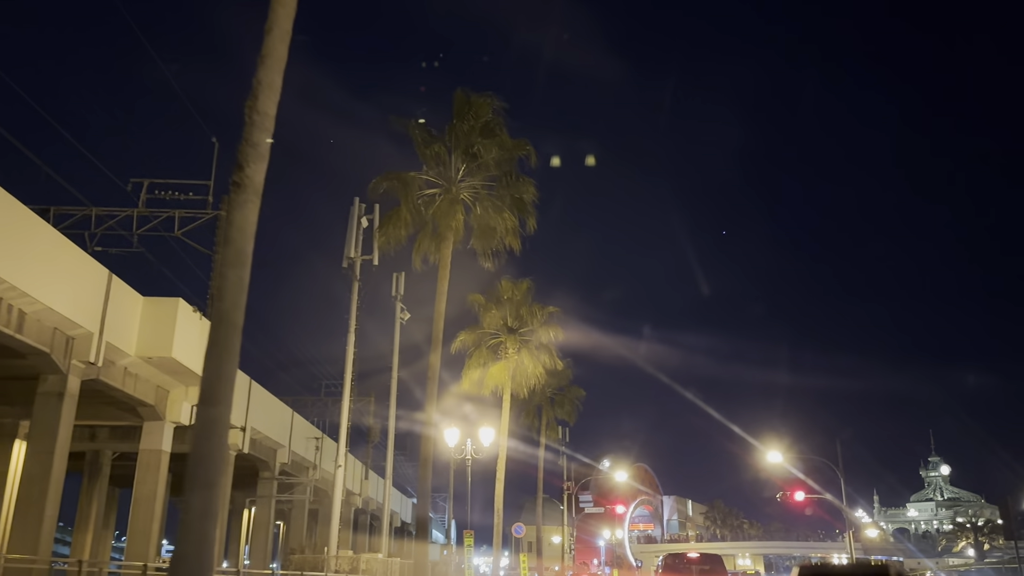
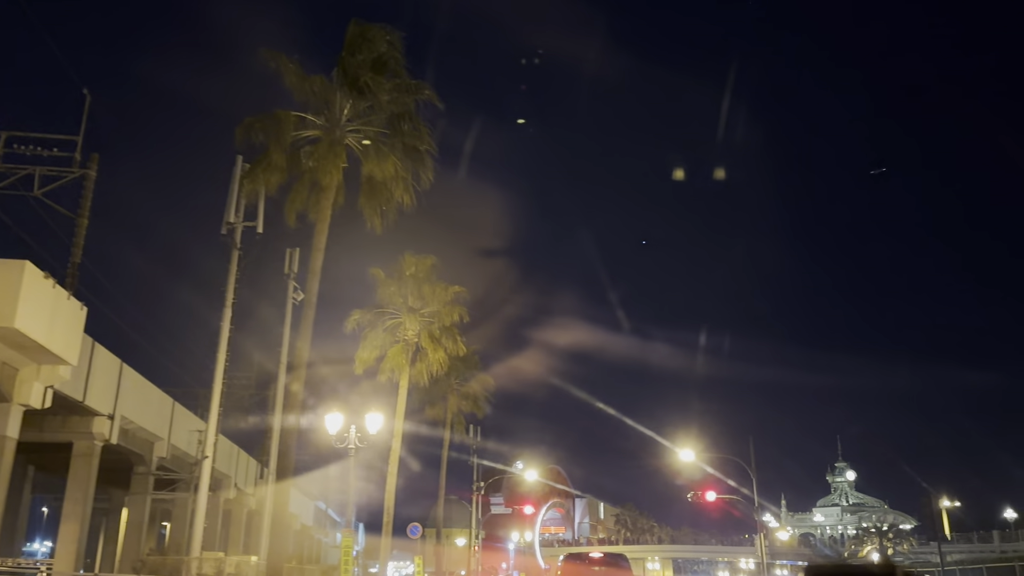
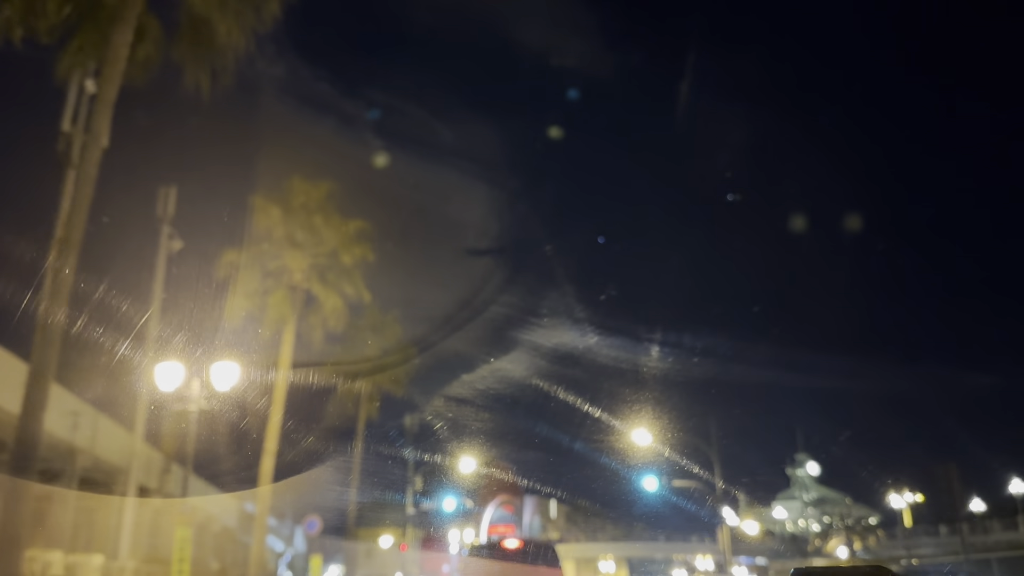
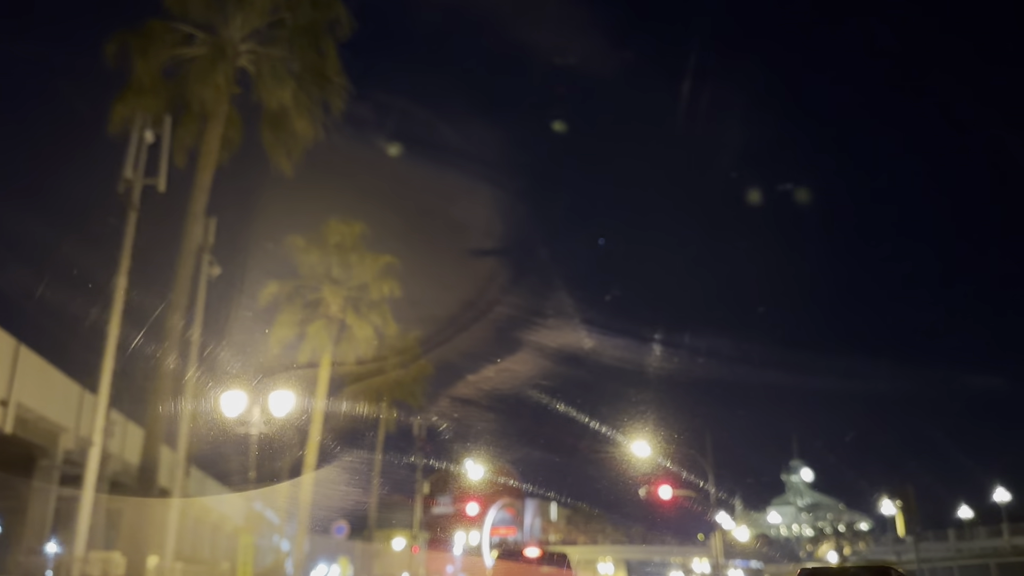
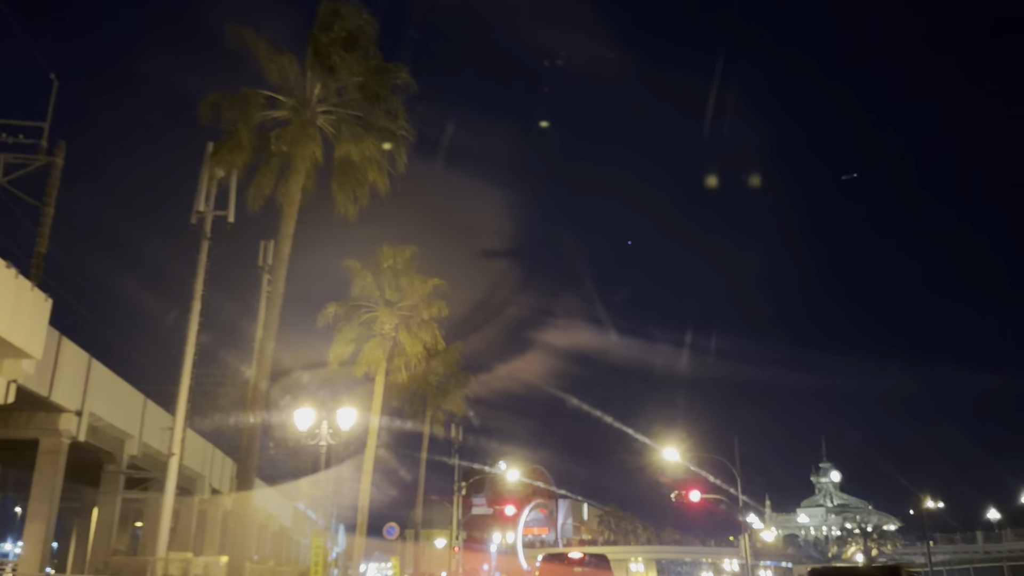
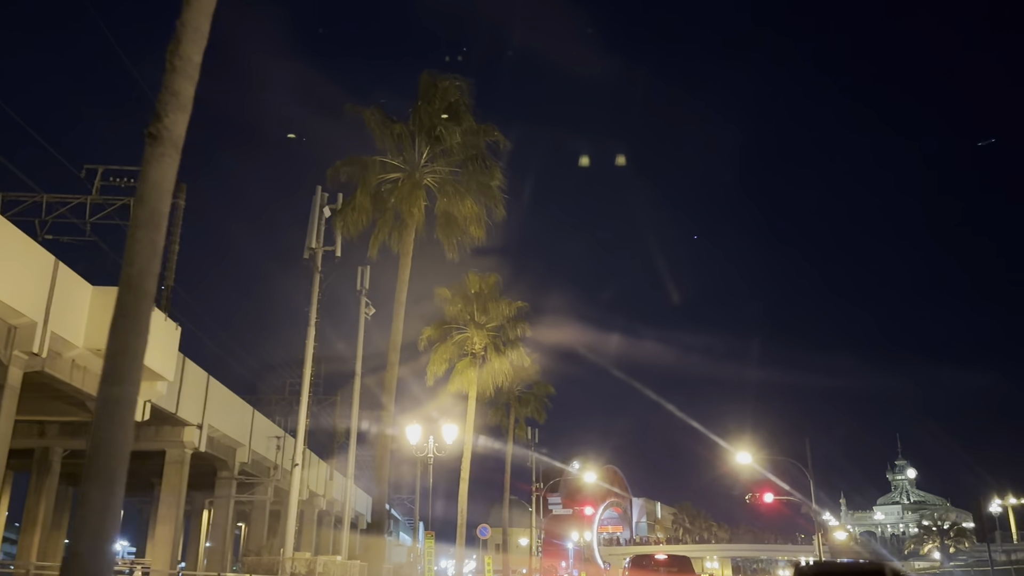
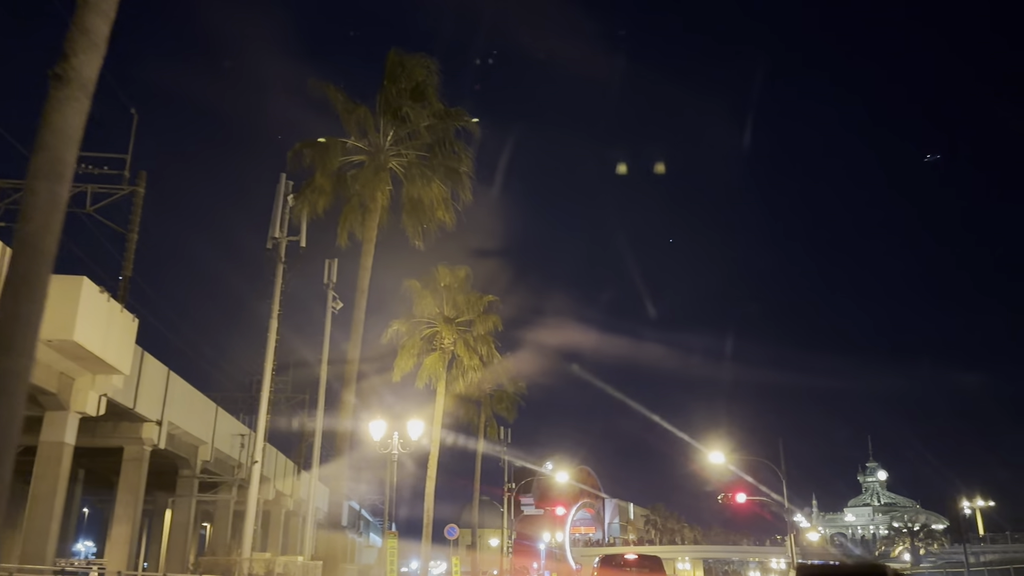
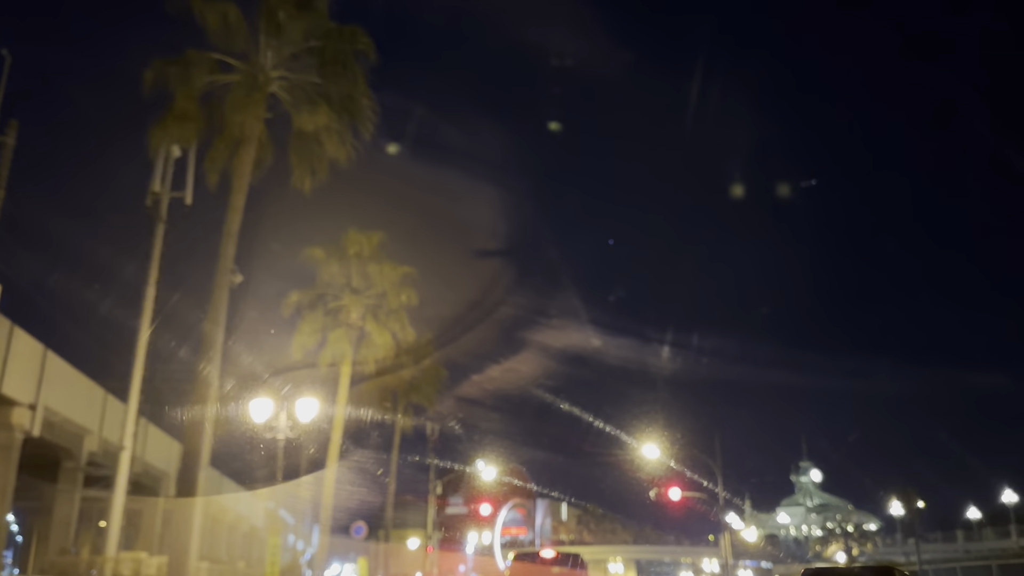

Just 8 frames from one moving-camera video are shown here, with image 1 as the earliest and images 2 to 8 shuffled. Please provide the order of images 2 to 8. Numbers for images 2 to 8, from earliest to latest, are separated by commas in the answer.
6, 7, 2, 5, 8, 4, 3
